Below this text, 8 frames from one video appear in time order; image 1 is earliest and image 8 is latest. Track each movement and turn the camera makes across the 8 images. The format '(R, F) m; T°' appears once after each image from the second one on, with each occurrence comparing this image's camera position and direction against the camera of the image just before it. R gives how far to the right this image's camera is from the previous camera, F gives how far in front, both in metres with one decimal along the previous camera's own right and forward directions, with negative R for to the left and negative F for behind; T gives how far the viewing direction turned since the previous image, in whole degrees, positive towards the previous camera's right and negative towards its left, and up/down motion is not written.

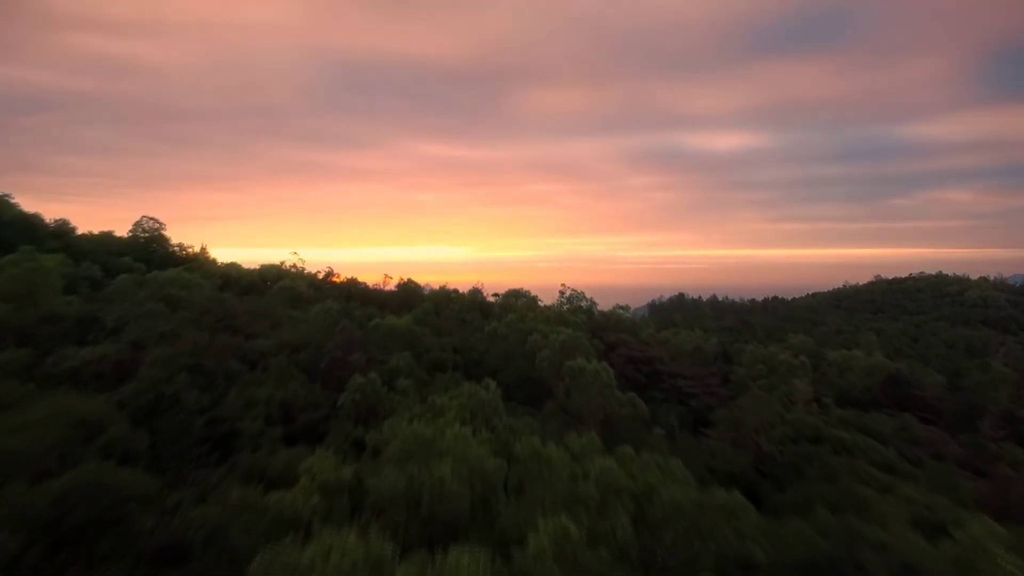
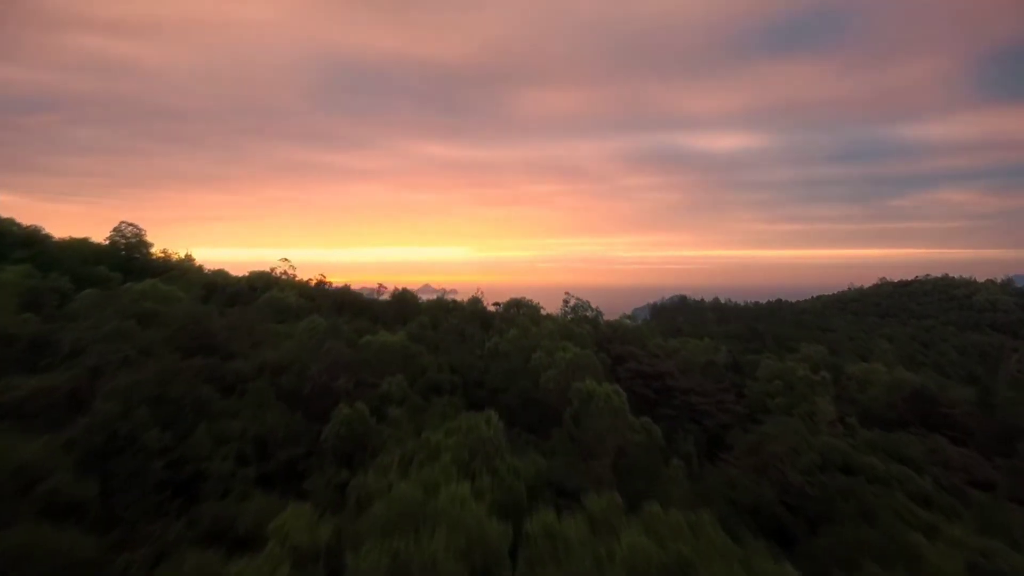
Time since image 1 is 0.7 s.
(0.0, +0.7) m; 0°
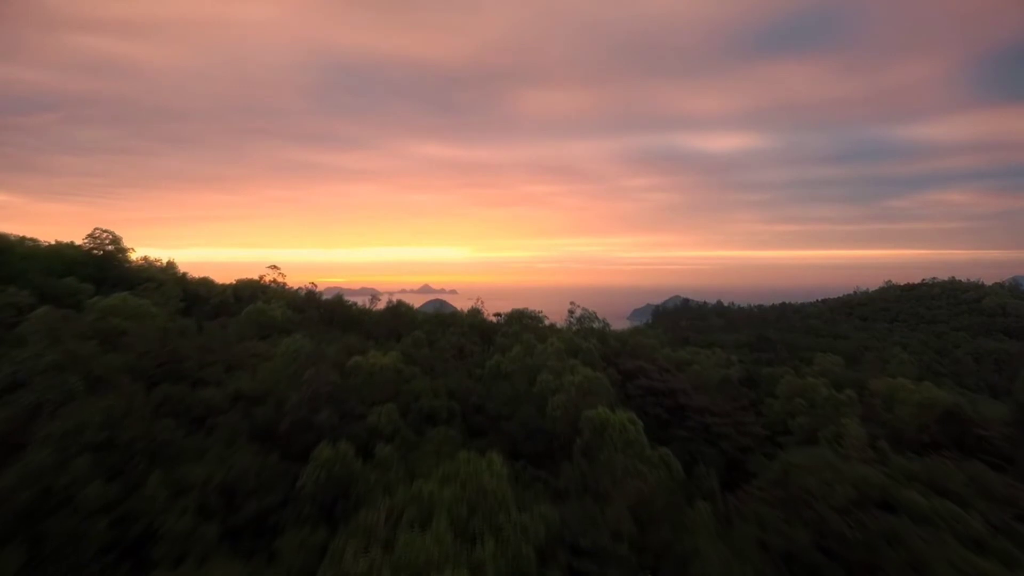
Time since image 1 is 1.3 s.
(0.0, +0.8) m; 0°
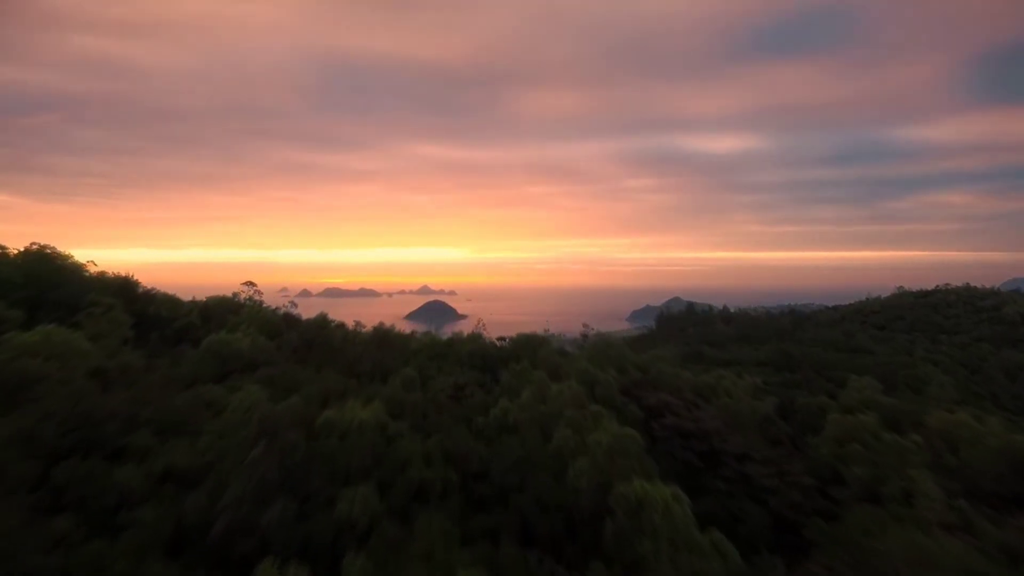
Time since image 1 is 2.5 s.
(-0.1, +1.5) m; 0°
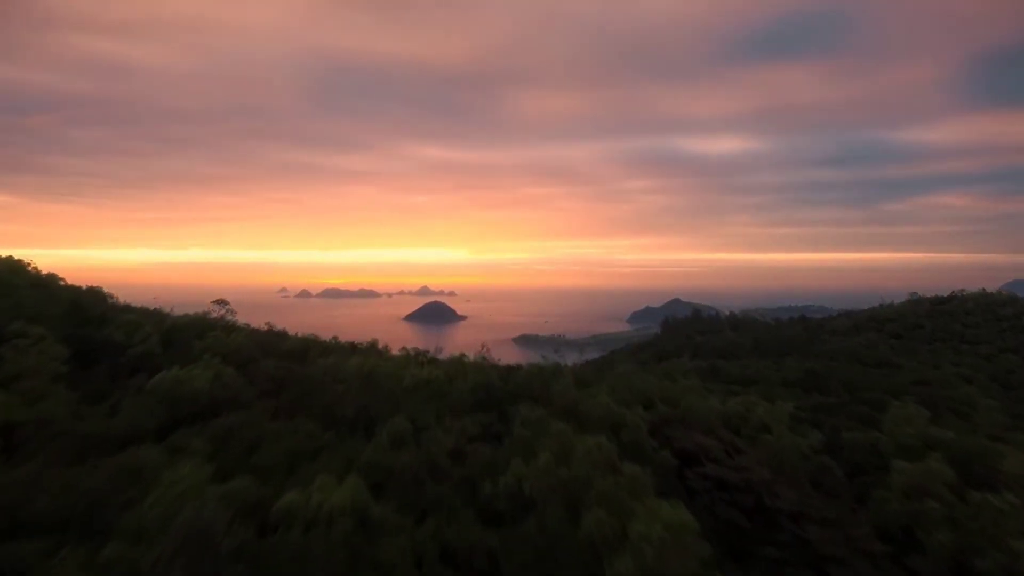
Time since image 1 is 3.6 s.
(-0.2, +1.5) m; 0°
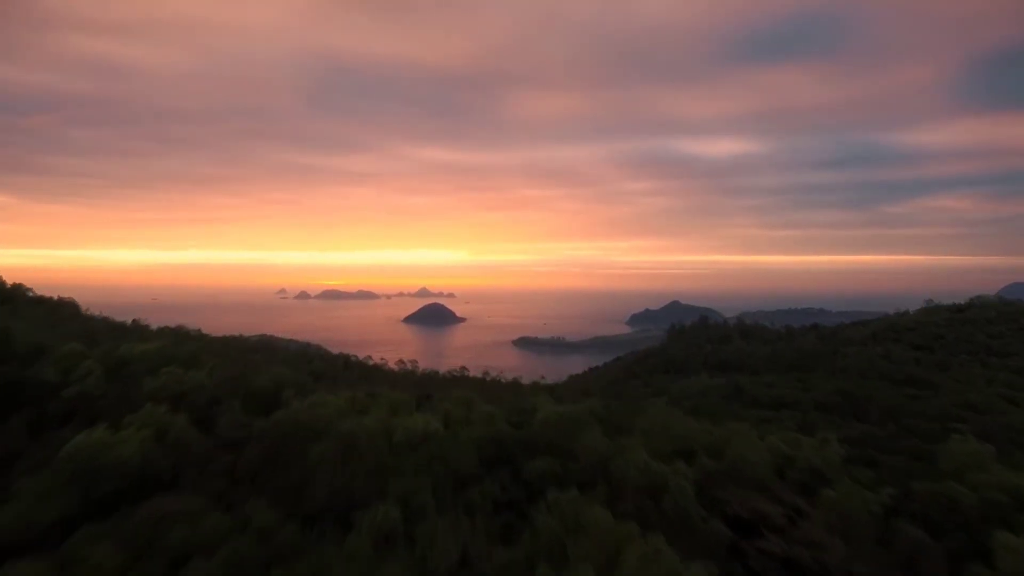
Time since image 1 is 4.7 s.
(-0.2, +1.6) m; 0°
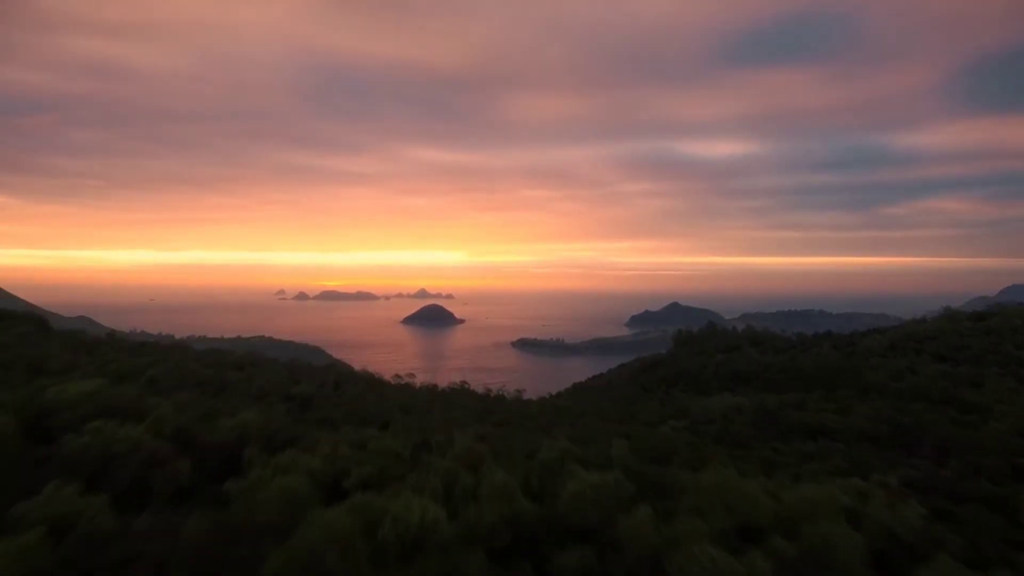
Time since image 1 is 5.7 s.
(-0.2, +1.7) m; 0°
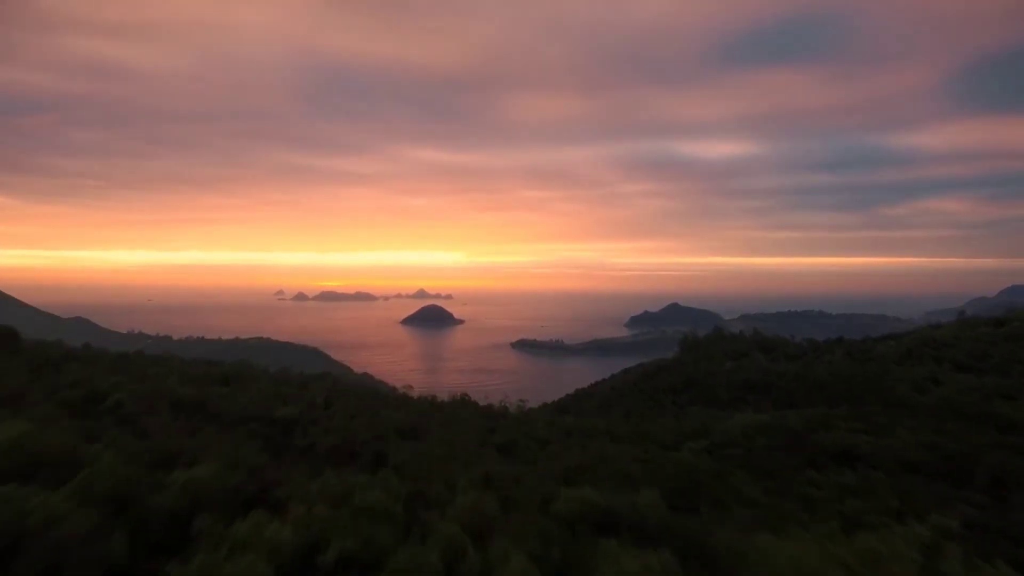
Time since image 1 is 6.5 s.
(-0.1, +1.4) m; 0°
